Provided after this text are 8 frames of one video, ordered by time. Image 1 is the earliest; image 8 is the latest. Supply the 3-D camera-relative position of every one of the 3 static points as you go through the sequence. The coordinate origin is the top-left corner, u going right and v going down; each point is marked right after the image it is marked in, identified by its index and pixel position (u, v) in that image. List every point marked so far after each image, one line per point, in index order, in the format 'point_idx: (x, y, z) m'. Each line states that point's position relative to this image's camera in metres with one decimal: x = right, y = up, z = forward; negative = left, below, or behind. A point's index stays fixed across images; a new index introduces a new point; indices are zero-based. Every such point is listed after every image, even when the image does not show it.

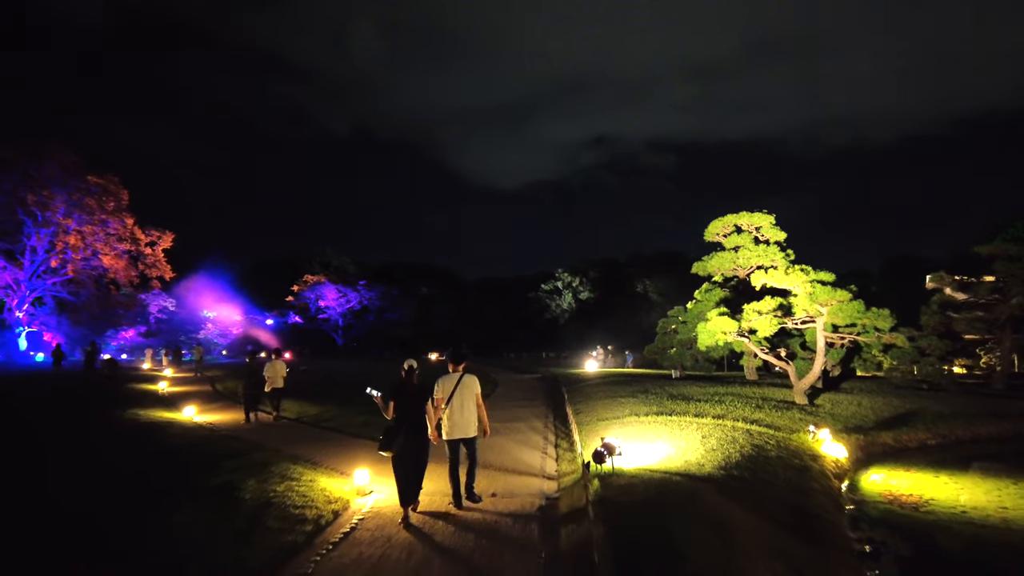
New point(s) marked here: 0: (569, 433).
0: (+1.3, -3.0, +13.6) m
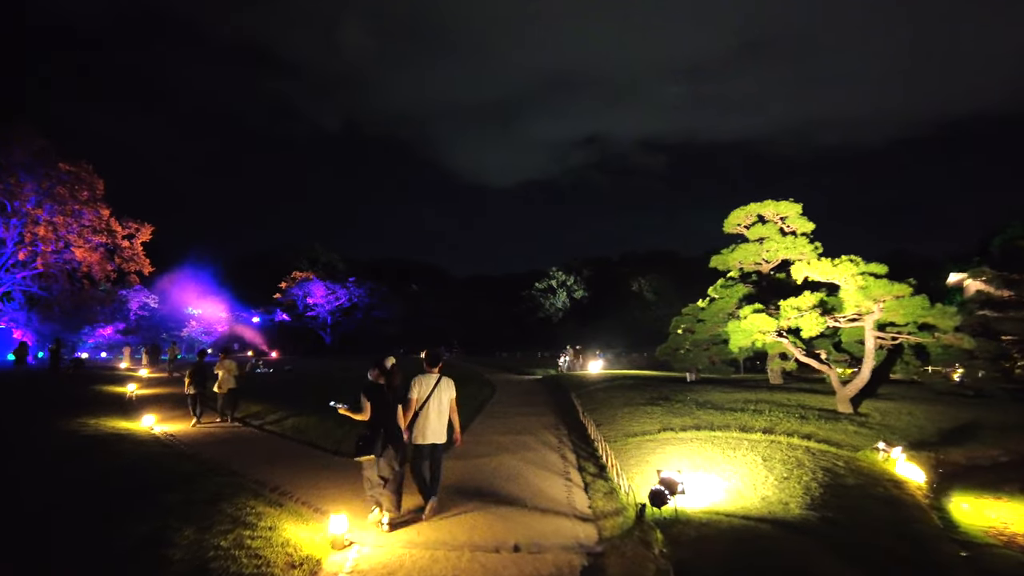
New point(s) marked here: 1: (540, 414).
0: (+1.5, -2.8, +11.4) m
1: (+0.7, -3.1, +16.6) m
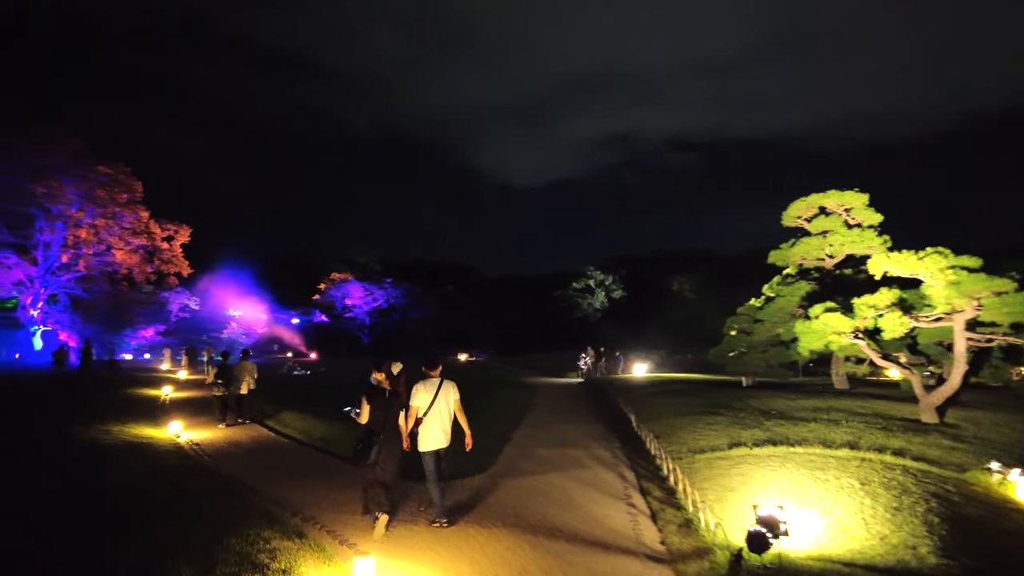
0: (+2.2, -2.8, +10.1) m
1: (+1.7, -3.0, +15.3) m
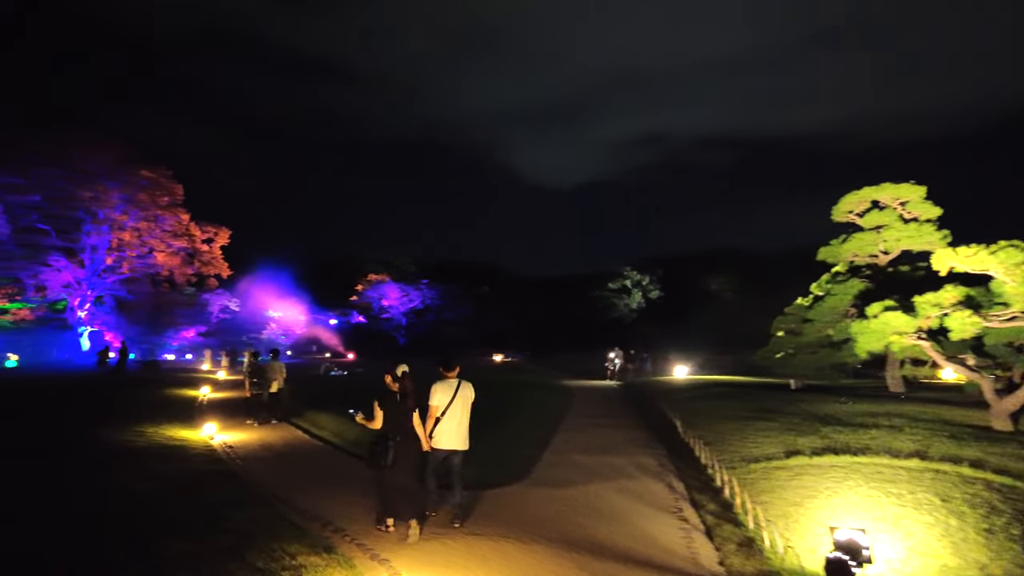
0: (+2.8, -2.7, +9.4) m
1: (+2.6, -3.0, +14.6) m
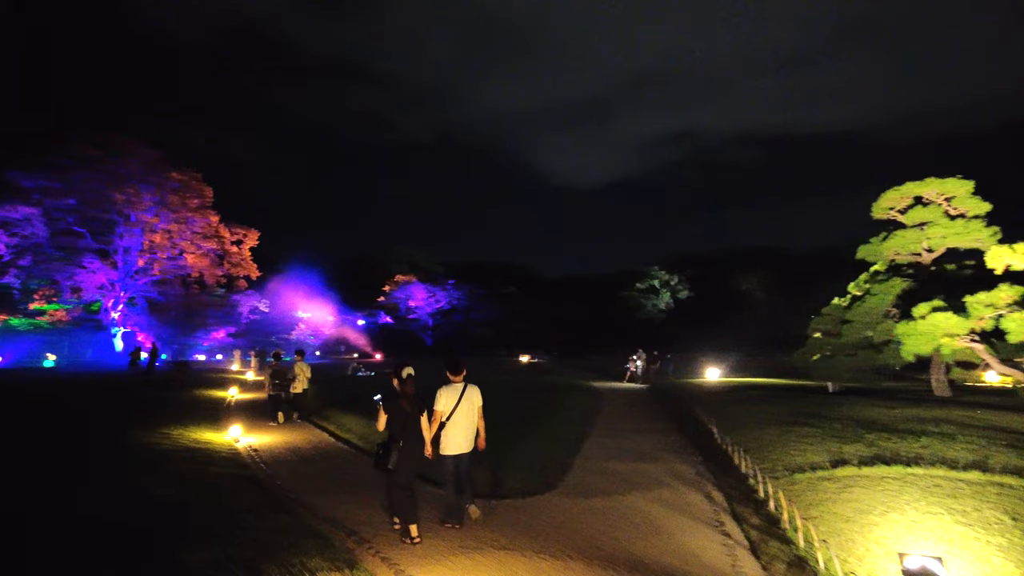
0: (+3.2, -2.7, +8.9) m
1: (+3.2, -3.0, +14.1) m
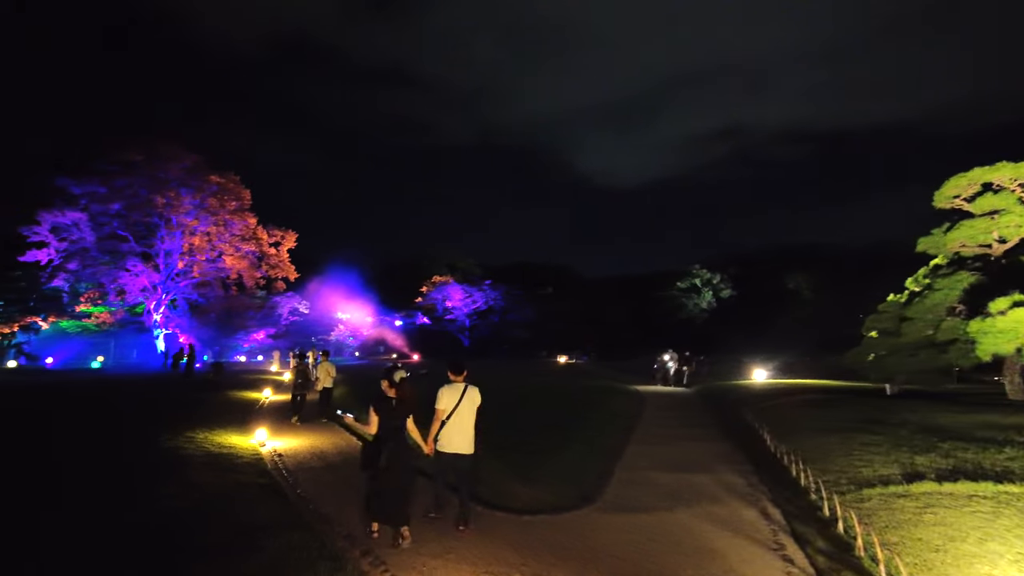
0: (+3.6, -2.6, +7.9) m
1: (+3.9, -2.9, +13.2) m
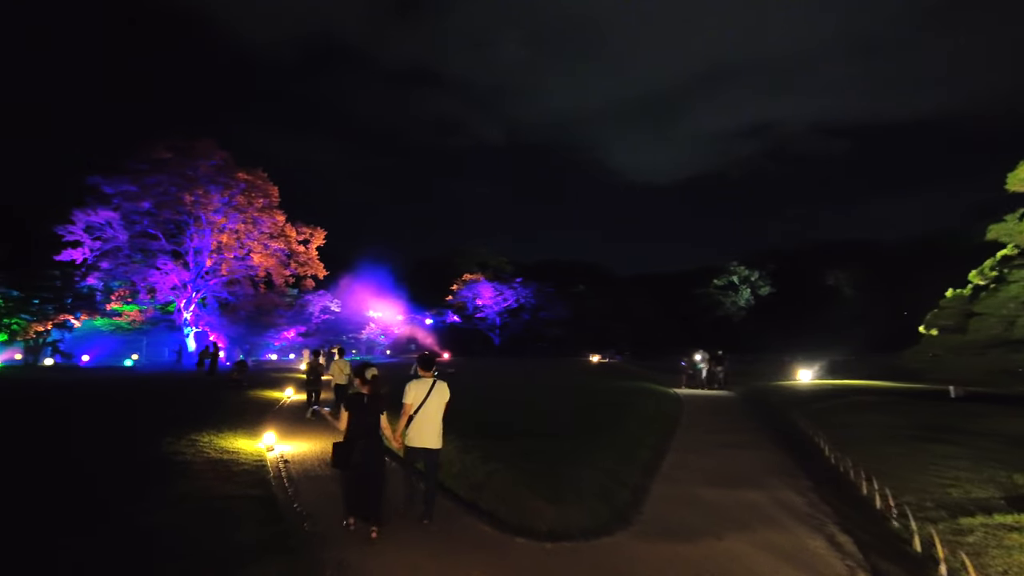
0: (+3.8, -2.5, +6.5) m
1: (+4.3, -2.8, +11.7) m
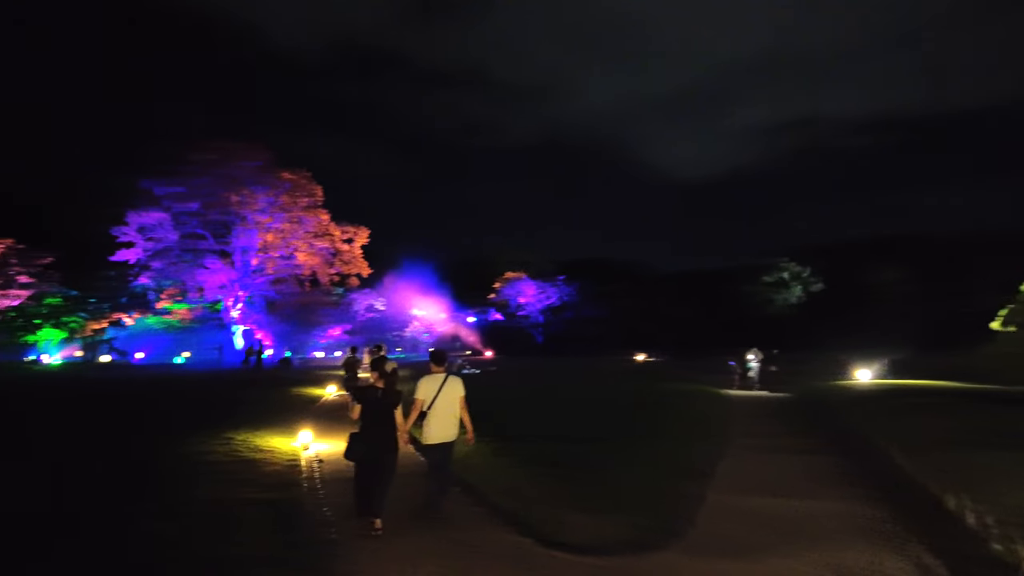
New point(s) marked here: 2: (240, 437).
0: (+4.1, -2.4, +5.7) m
1: (+5.0, -2.6, +10.8) m
2: (-5.3, -2.9, +13.1) m
